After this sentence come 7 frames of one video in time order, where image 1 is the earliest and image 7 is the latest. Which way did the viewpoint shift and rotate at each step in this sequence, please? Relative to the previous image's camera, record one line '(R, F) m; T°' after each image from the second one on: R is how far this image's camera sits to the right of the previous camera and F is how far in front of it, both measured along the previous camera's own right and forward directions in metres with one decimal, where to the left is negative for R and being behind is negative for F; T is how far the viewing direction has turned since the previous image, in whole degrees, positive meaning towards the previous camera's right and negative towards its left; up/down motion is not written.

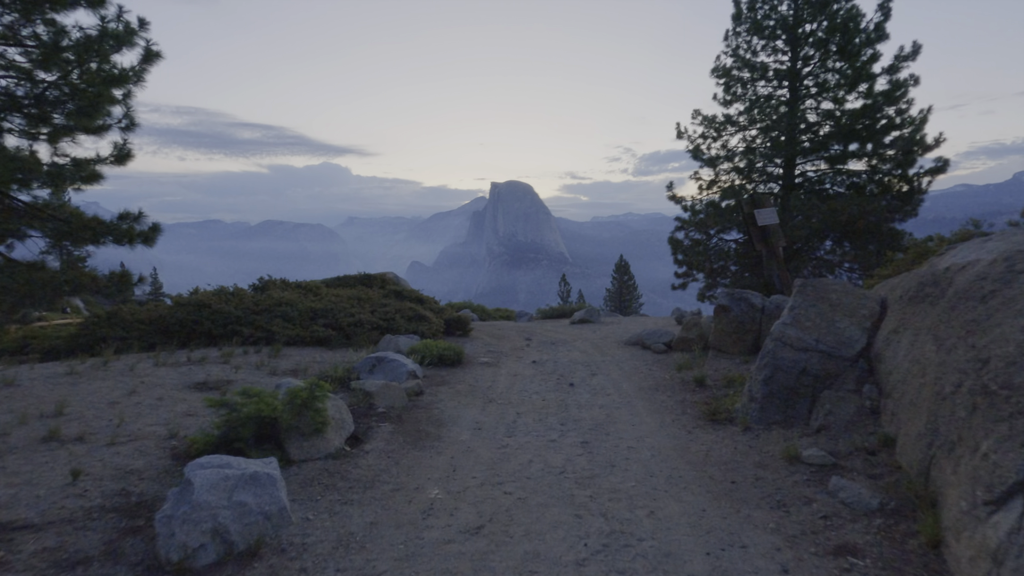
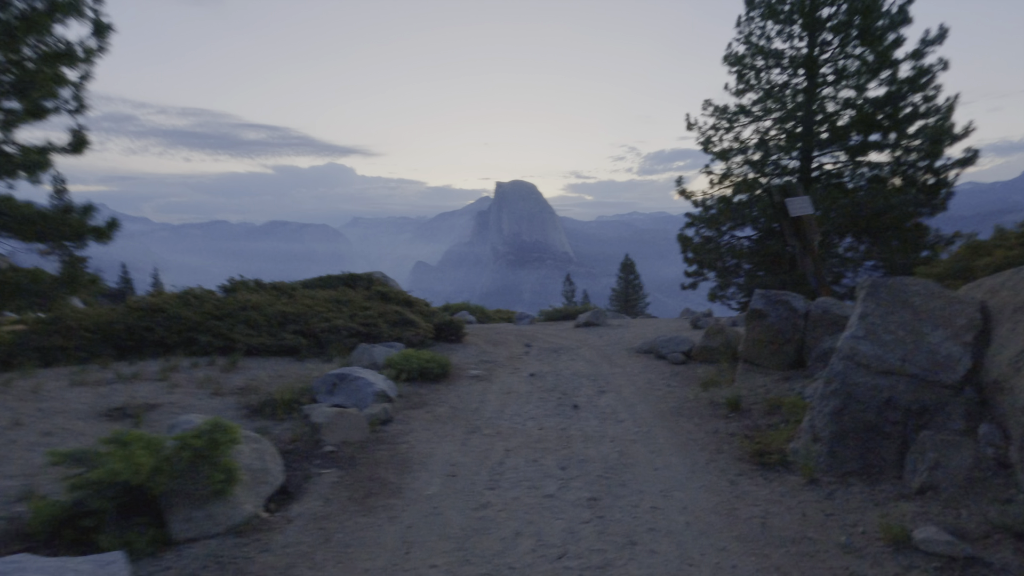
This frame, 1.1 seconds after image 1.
(+0.2, +1.8) m; 0°
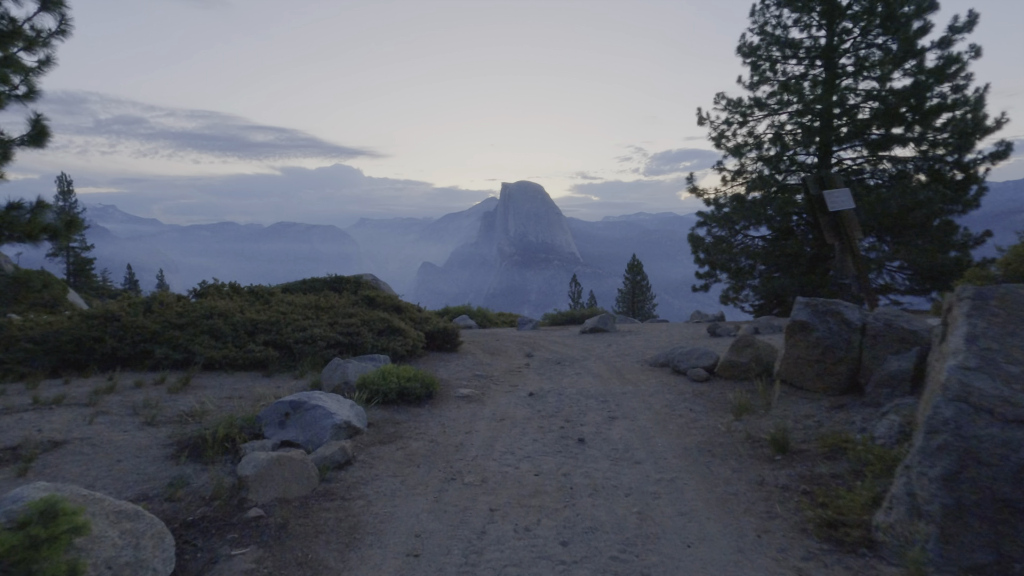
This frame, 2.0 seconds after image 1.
(+0.2, +1.5) m; -1°
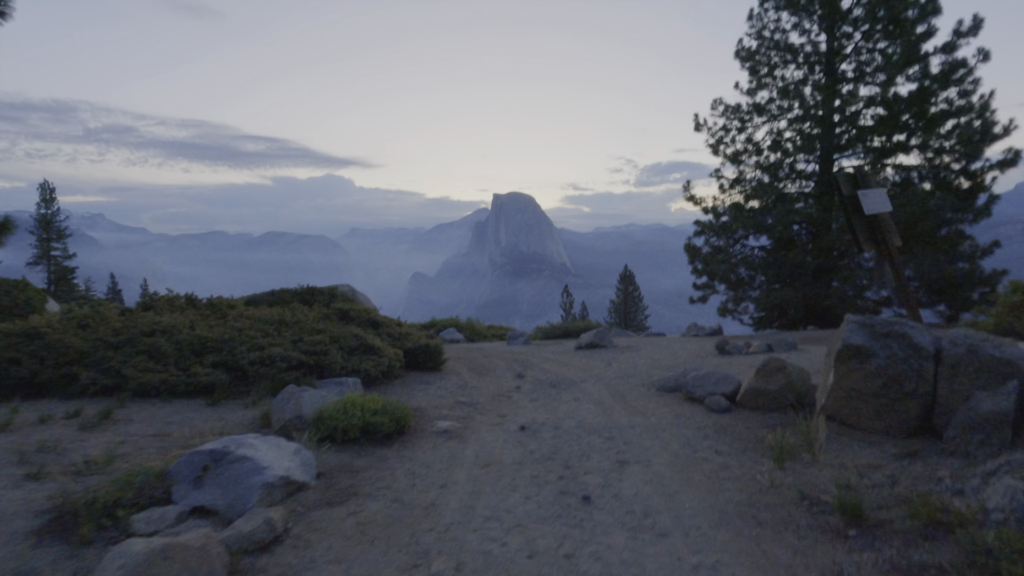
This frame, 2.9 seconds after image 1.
(0.0, +1.5) m; +1°
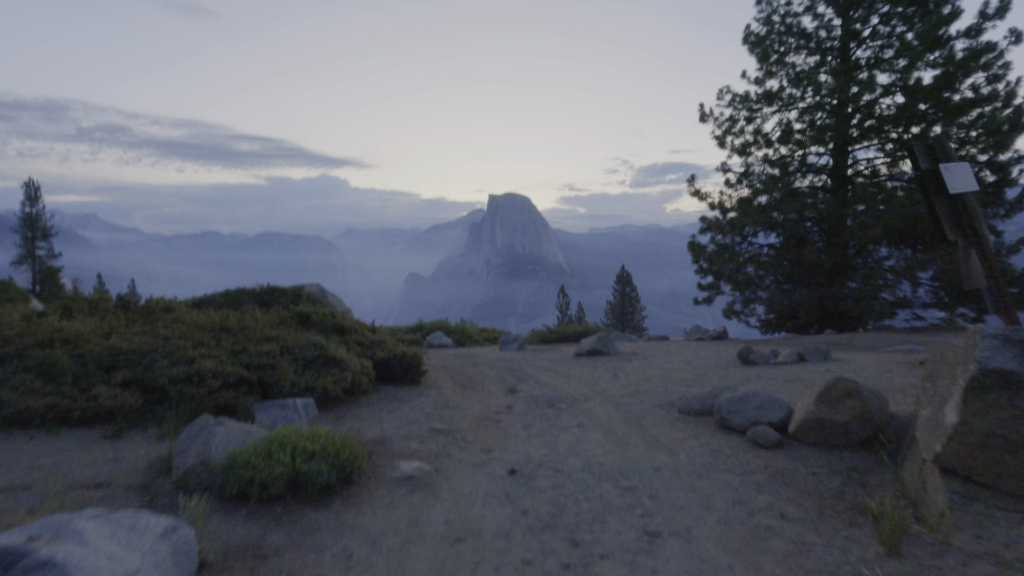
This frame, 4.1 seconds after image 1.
(+0.1, +2.0) m; 0°
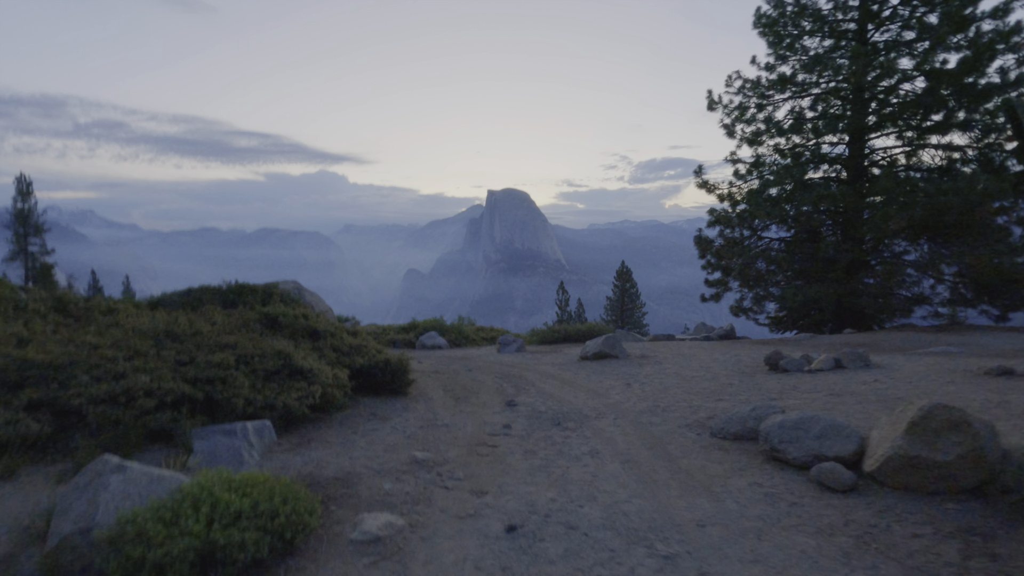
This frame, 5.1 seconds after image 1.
(0.0, +1.5) m; 0°
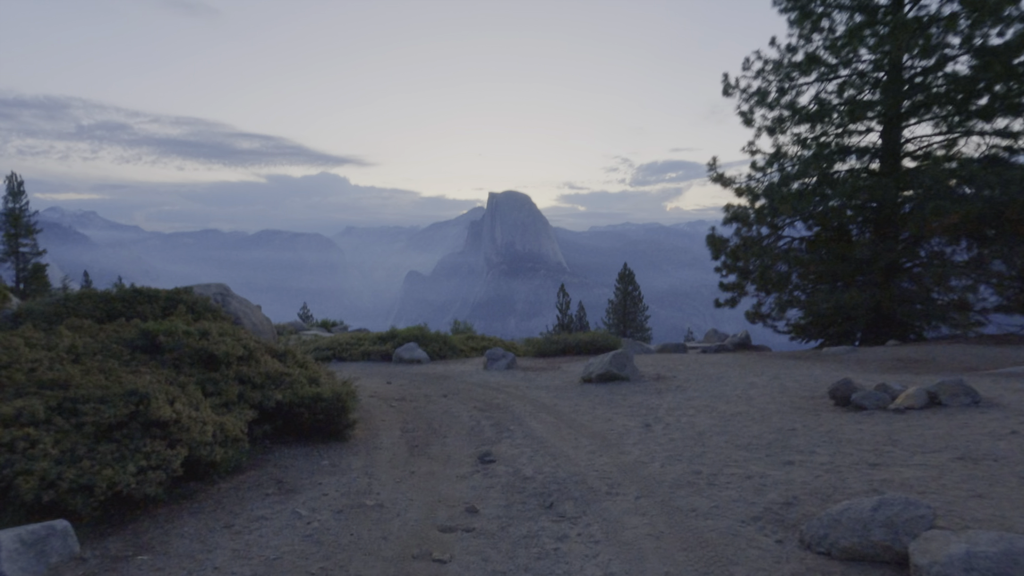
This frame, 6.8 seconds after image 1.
(+0.3, +2.9) m; 0°
